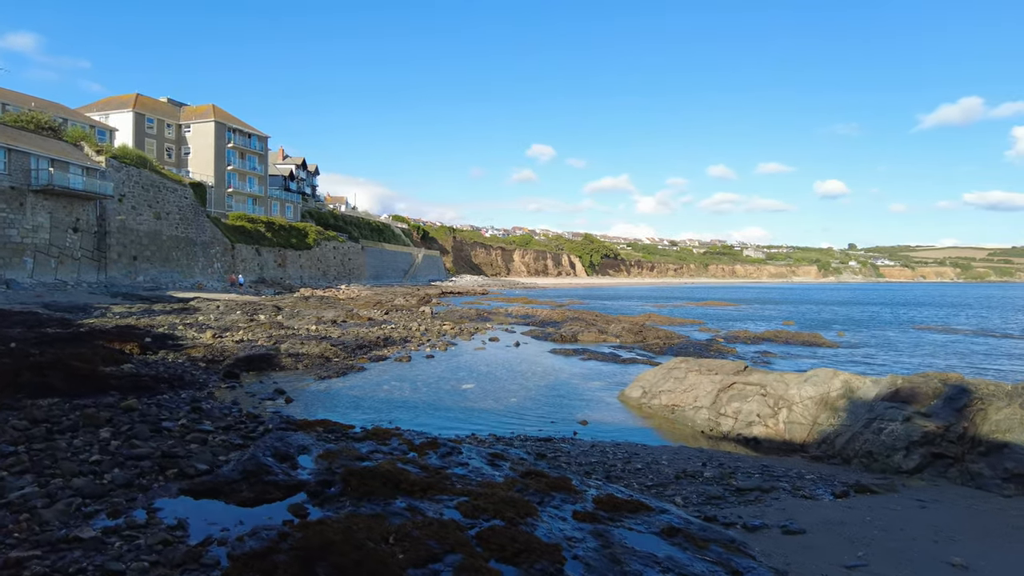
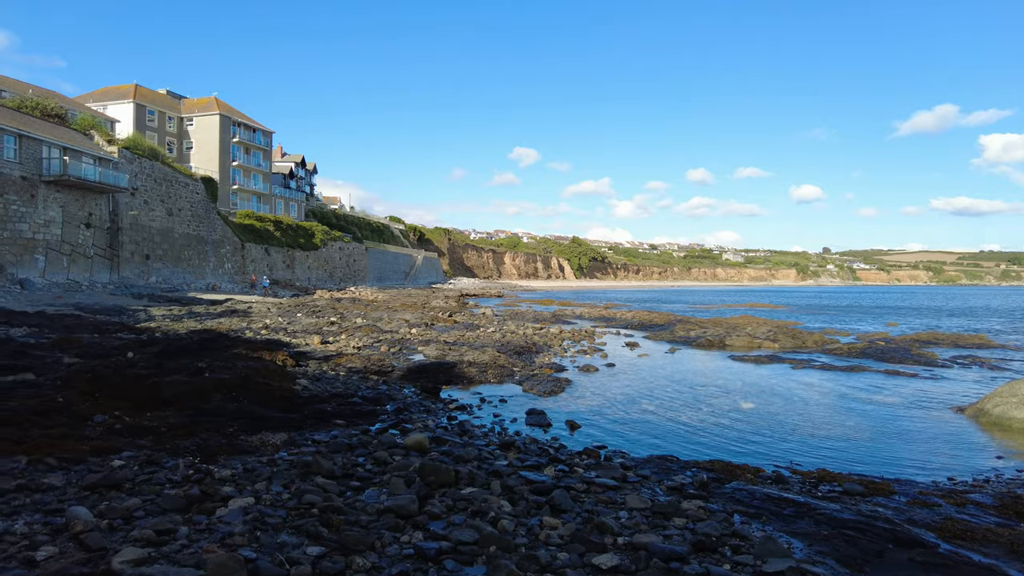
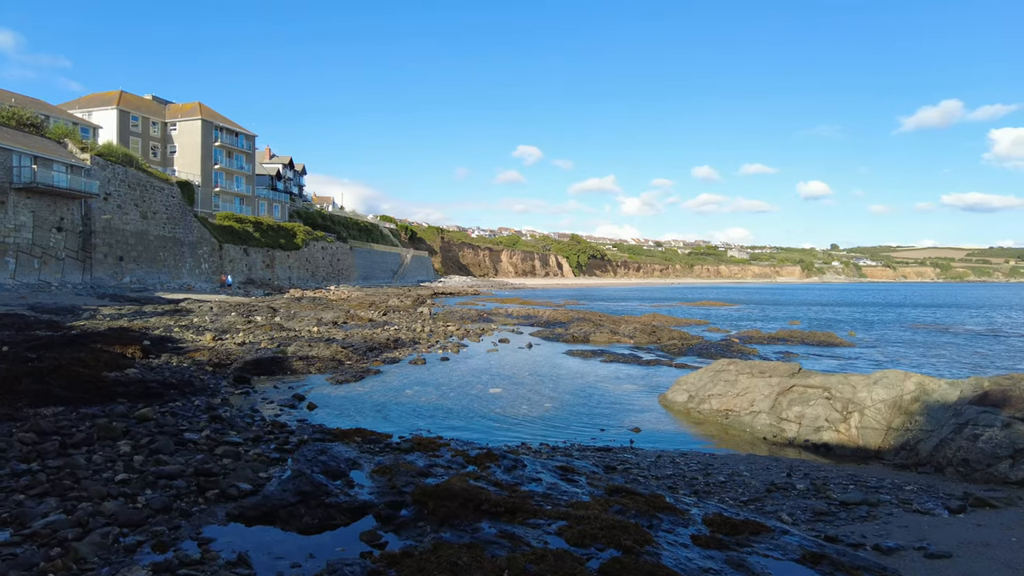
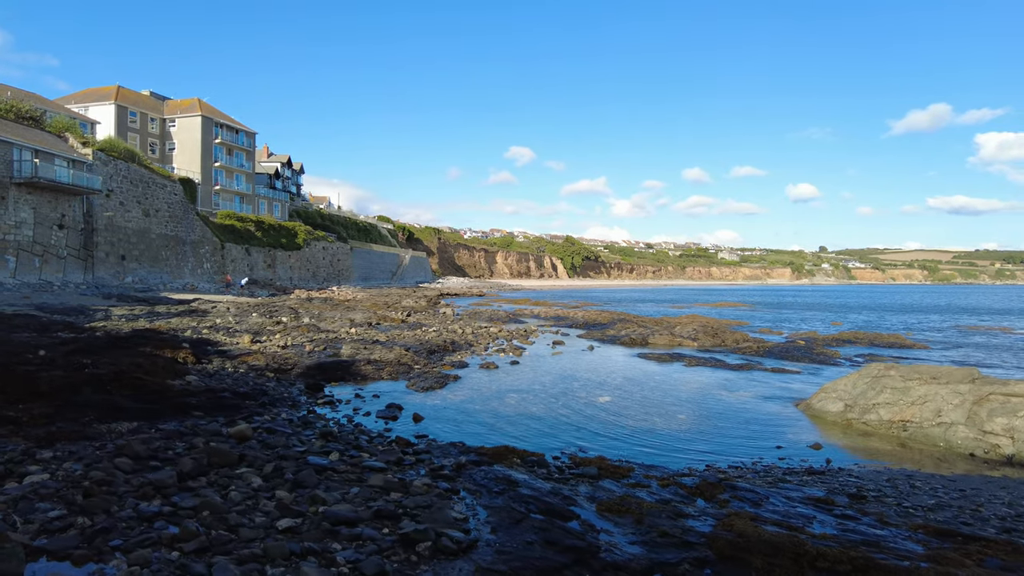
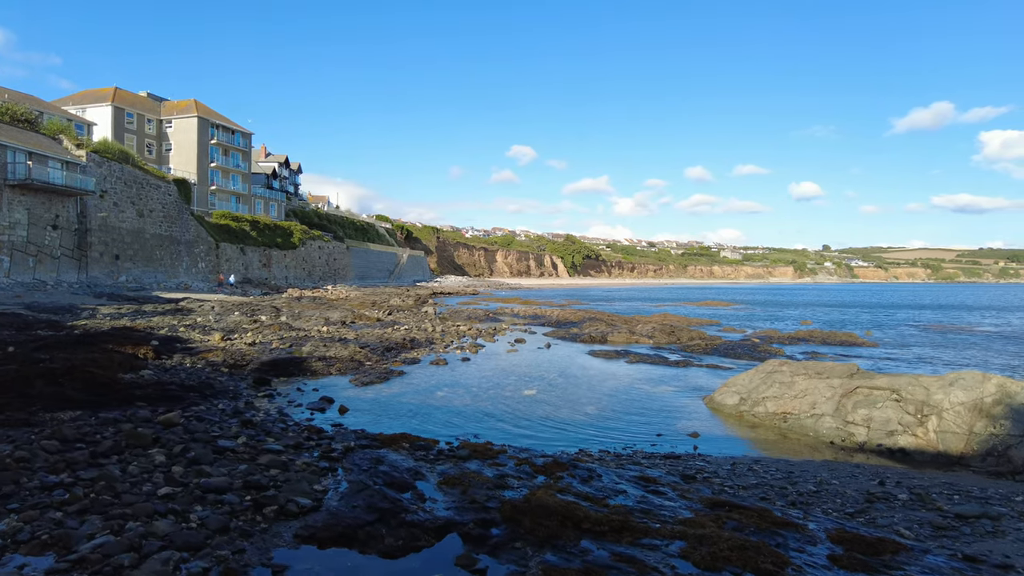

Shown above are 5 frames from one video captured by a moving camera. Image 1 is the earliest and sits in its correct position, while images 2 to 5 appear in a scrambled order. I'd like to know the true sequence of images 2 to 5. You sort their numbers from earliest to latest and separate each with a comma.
3, 5, 4, 2
